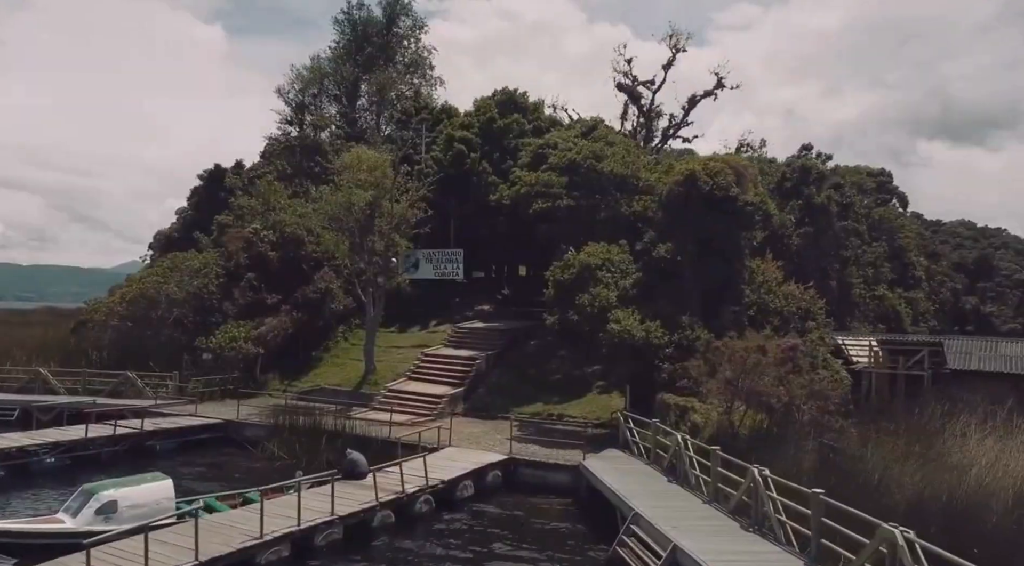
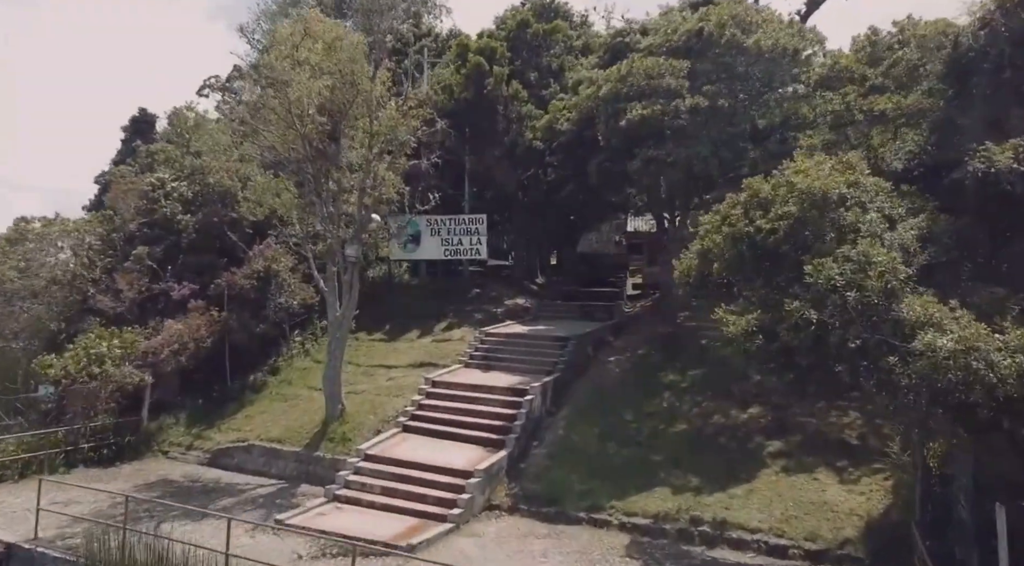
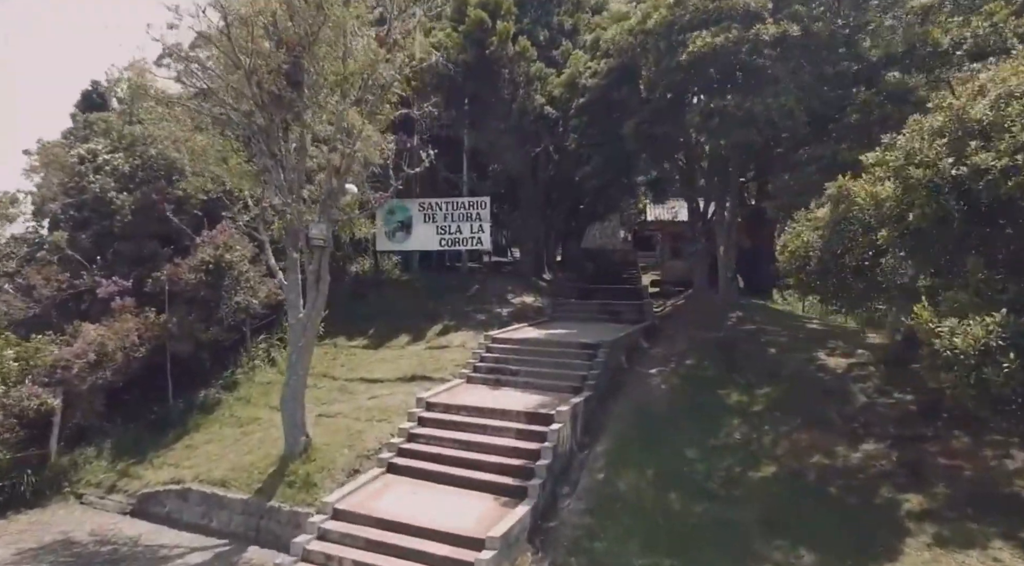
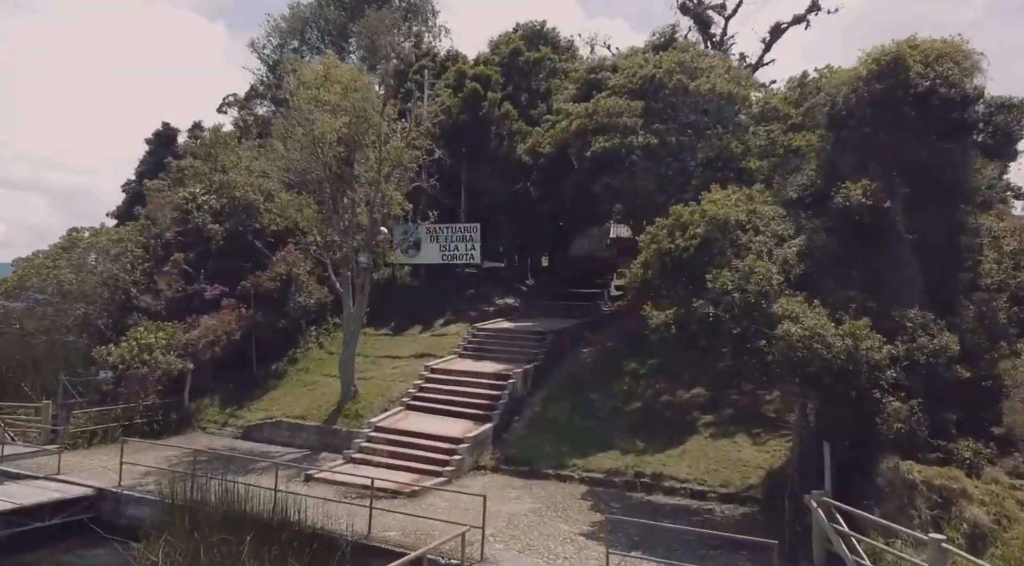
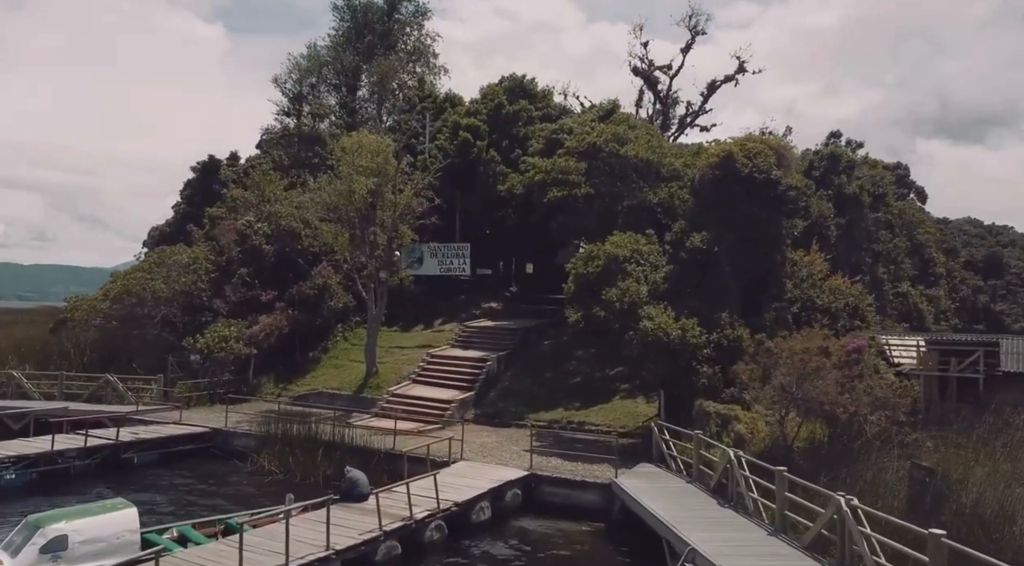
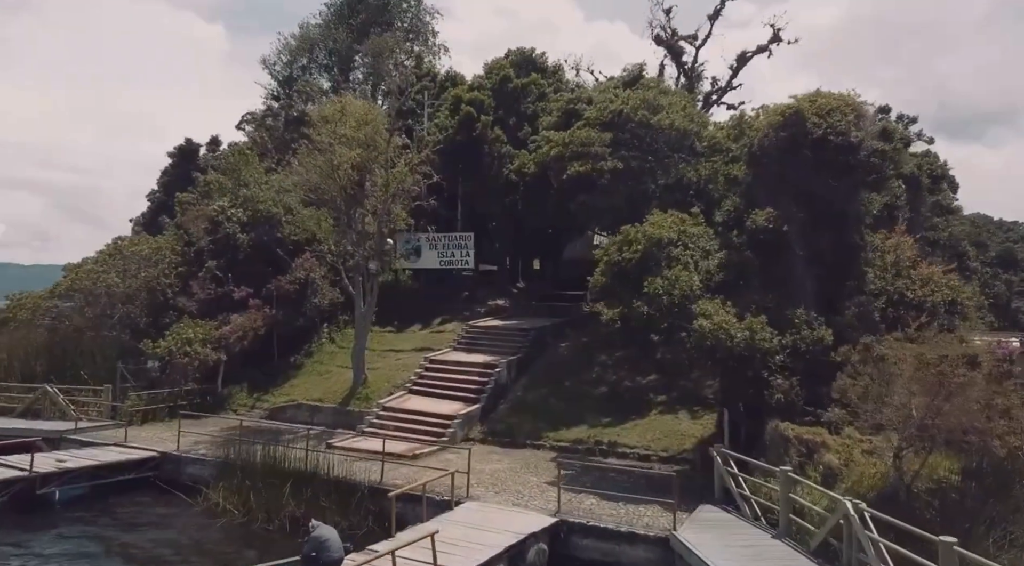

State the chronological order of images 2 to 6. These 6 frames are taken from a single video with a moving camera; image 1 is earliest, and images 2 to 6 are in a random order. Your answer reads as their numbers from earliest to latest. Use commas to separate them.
5, 6, 4, 2, 3
